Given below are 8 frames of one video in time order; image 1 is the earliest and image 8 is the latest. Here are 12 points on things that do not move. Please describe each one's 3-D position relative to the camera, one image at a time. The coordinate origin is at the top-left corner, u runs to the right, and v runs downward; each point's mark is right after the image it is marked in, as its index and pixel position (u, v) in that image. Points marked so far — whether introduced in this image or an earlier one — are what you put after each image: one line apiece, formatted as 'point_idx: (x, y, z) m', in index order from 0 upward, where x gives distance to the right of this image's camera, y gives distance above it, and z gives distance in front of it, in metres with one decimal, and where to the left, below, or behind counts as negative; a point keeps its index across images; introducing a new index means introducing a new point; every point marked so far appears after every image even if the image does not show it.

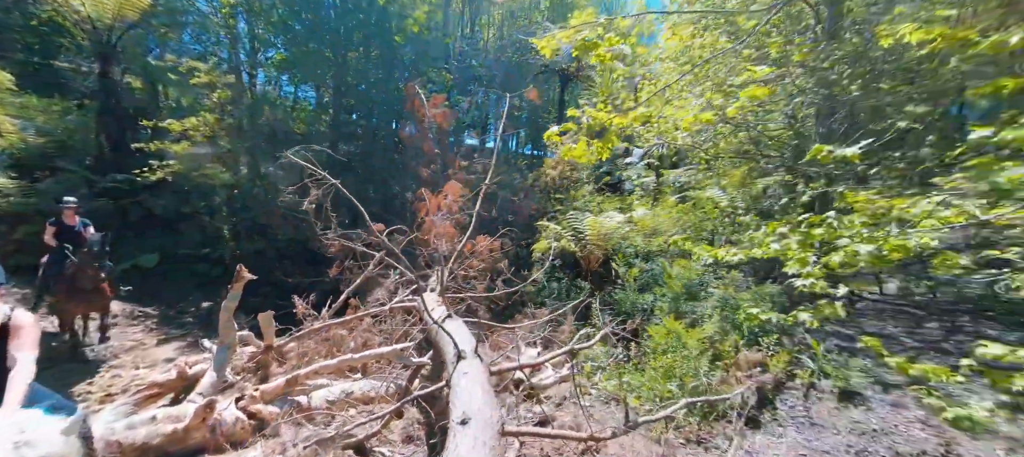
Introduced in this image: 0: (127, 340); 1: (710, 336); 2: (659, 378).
0: (-6.7, -1.9, +6.4) m
1: (+2.7, -1.5, +5.2) m
2: (+1.8, -1.9, +4.7) m
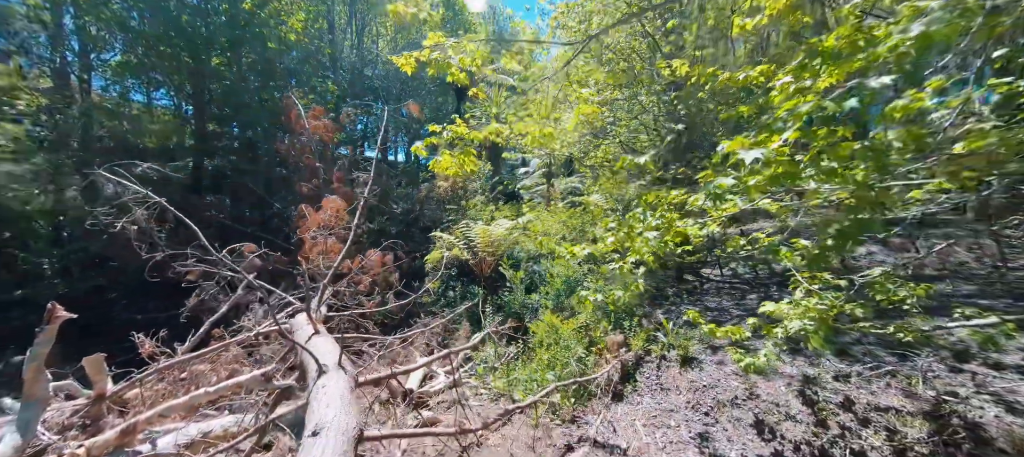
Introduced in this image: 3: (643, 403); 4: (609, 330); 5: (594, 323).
0: (-8.3, -2.5, +4.9) m
1: (+1.1, -1.5, +5.8) m
2: (+0.4, -1.9, +5.1) m
3: (+1.6, -2.1, +4.4) m
4: (+1.4, -1.5, +5.6) m
5: (+1.3, -1.5, +5.8) m
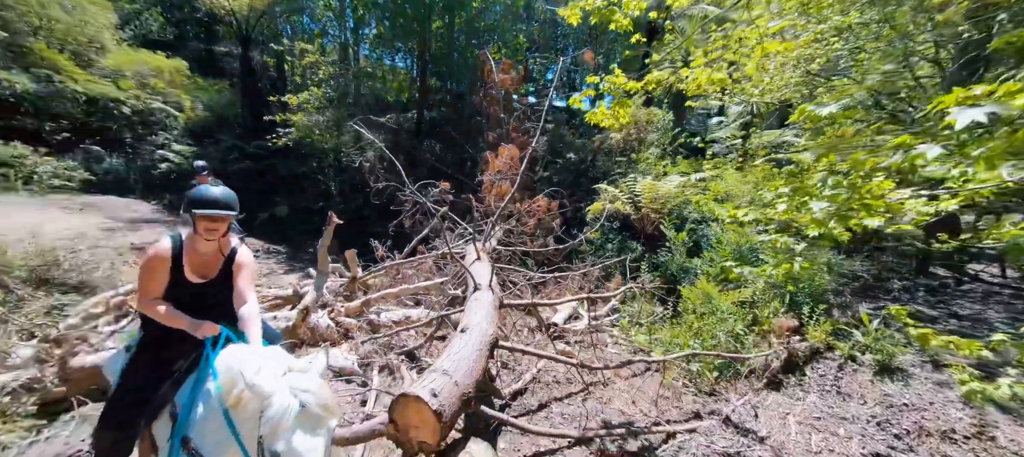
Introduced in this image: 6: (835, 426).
0: (-5.6, -0.9, +8.5) m
1: (+3.2, -1.0, +5.1) m
2: (+2.3, -1.4, +4.9) m
3: (+3.0, -1.8, +3.8) m
4: (+3.4, -1.1, +4.8) m
5: (+3.4, -1.0, +5.0) m
6: (+3.0, -1.8, +3.4) m
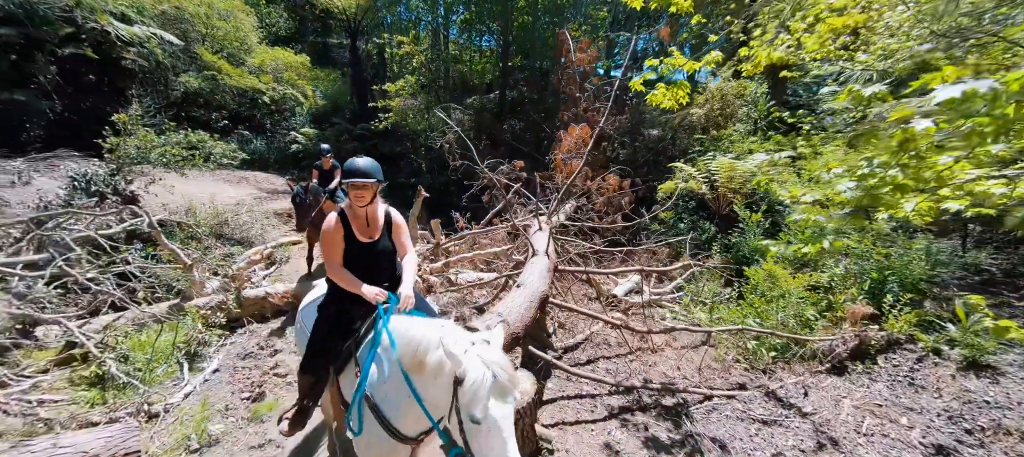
0: (-3.8, -0.1, +10.1) m
1: (+4.1, -0.7, +4.9) m
2: (+3.1, -1.1, +4.9) m
3: (+3.6, -1.6, +3.7) m
4: (+4.2, -0.9, +4.5) m
5: (+4.2, -0.7, +4.8) m
6: (+3.5, -1.7, +3.3) m
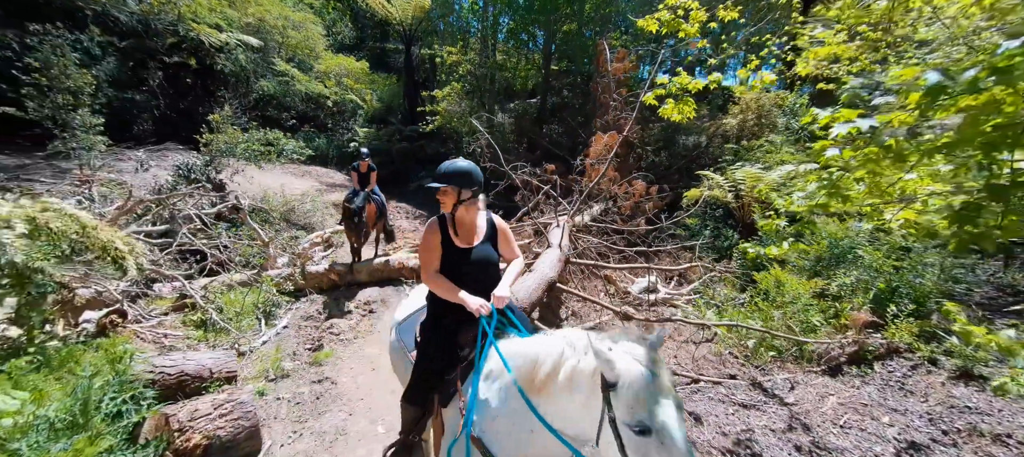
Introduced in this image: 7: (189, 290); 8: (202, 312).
0: (-2.9, +0.1, +11.1) m
1: (+4.3, -0.9, +5.0) m
2: (+3.3, -1.2, +5.2) m
3: (+3.7, -1.7, +3.9) m
4: (+4.4, -1.0, +4.7) m
5: (+4.5, -0.9, +4.9) m
6: (+3.5, -1.8, +3.6) m
7: (-4.2, -0.8, +4.8) m
8: (-3.8, -1.0, +4.6) m
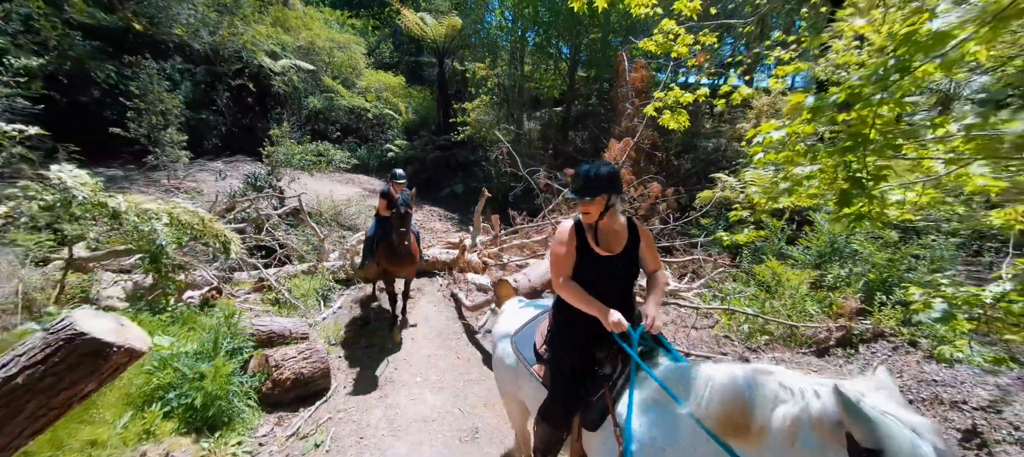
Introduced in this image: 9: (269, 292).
0: (-2.1, +0.1, +12.0) m
1: (+4.6, -0.8, +5.4) m
2: (+3.6, -1.2, +5.6) m
3: (+3.8, -1.6, +4.3) m
4: (+4.7, -0.9, +5.0) m
5: (+4.7, -0.8, +5.3) m
6: (+3.7, -1.7, +4.0) m
7: (-3.9, -0.7, +5.9) m
8: (-3.6, -1.0, +5.6) m
9: (-3.8, -1.0, +5.8) m
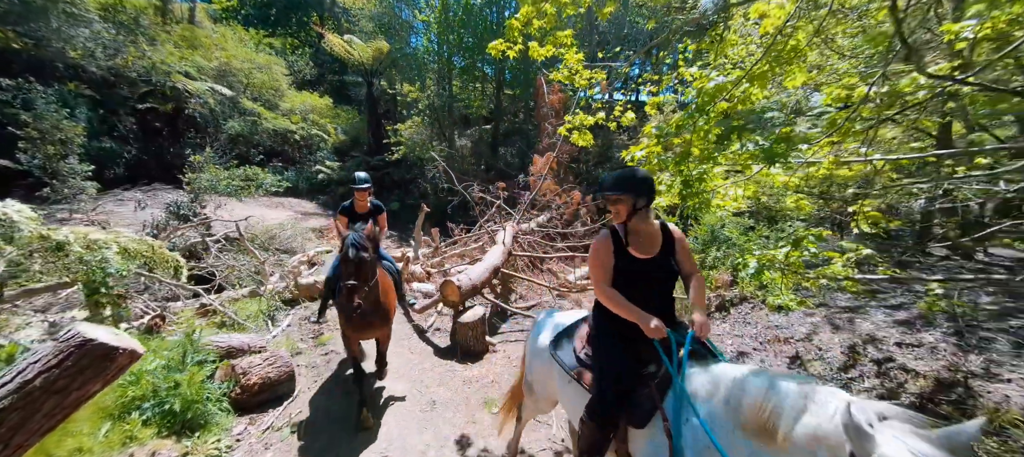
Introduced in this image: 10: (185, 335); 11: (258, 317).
0: (-4.2, -0.5, +12.3) m
1: (+3.6, -0.7, +6.8) m
2: (+2.6, -1.1, +6.9) m
3: (+3.1, -1.4, +5.6) m
4: (+3.7, -0.8, +6.5) m
5: (+3.7, -0.7, +6.7) m
6: (+3.0, -1.5, +5.3) m
7: (-4.9, -1.1, +5.9) m
8: (-4.5, -1.4, +5.7) m
9: (-4.7, -1.4, +5.8) m
10: (-3.7, -1.2, +4.2) m
11: (-4.2, -1.4, +6.1) m
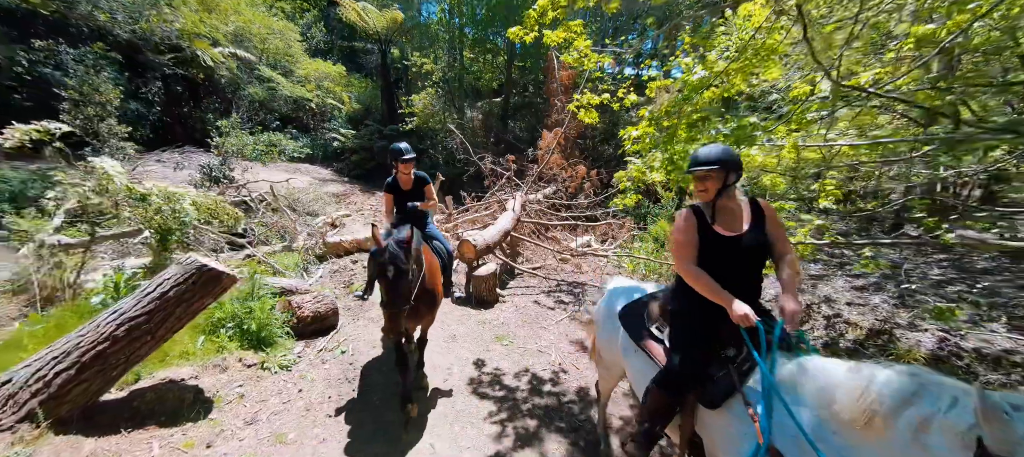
0: (-3.9, +0.6, +13.0) m
1: (+3.7, -0.2, +7.5) m
2: (+2.8, -0.5, +7.6) m
3: (+3.2, -1.0, +6.4) m
4: (+3.9, -0.3, +7.1) m
5: (+3.9, -0.2, +7.4) m
6: (+3.1, -1.1, +6.0) m
7: (-4.8, -0.4, +6.7) m
8: (-4.3, -0.7, +6.5) m
9: (-4.6, -0.7, +6.6) m
10: (-3.6, -0.6, +5.0) m
11: (-4.1, -0.7, +6.9) m
